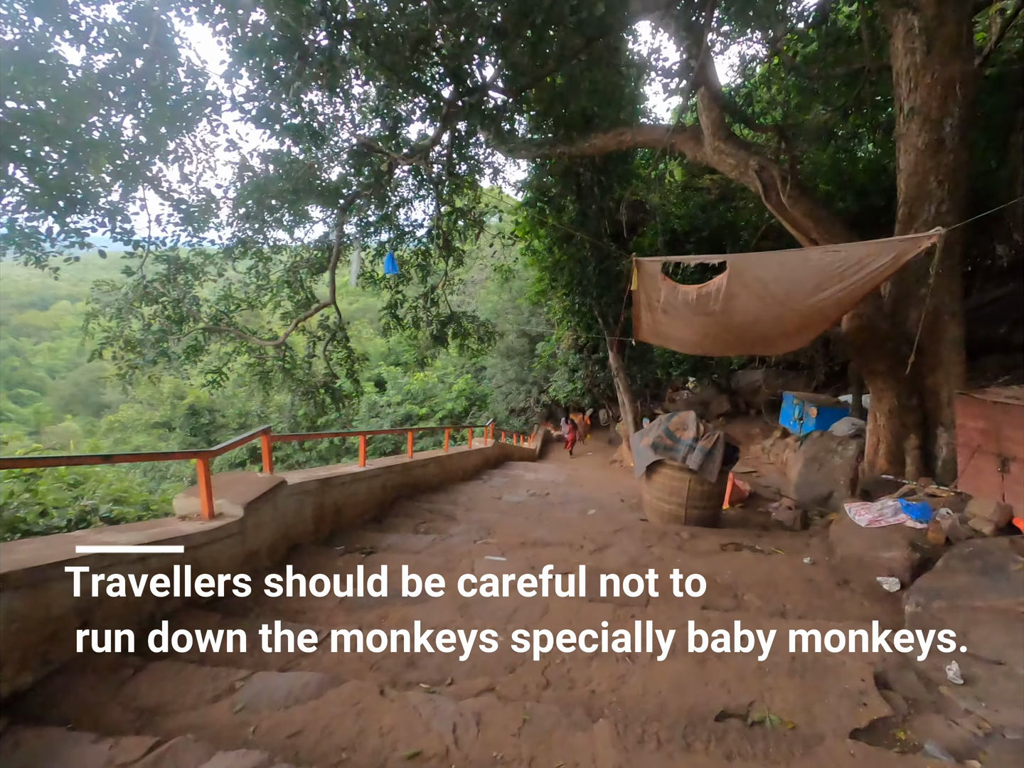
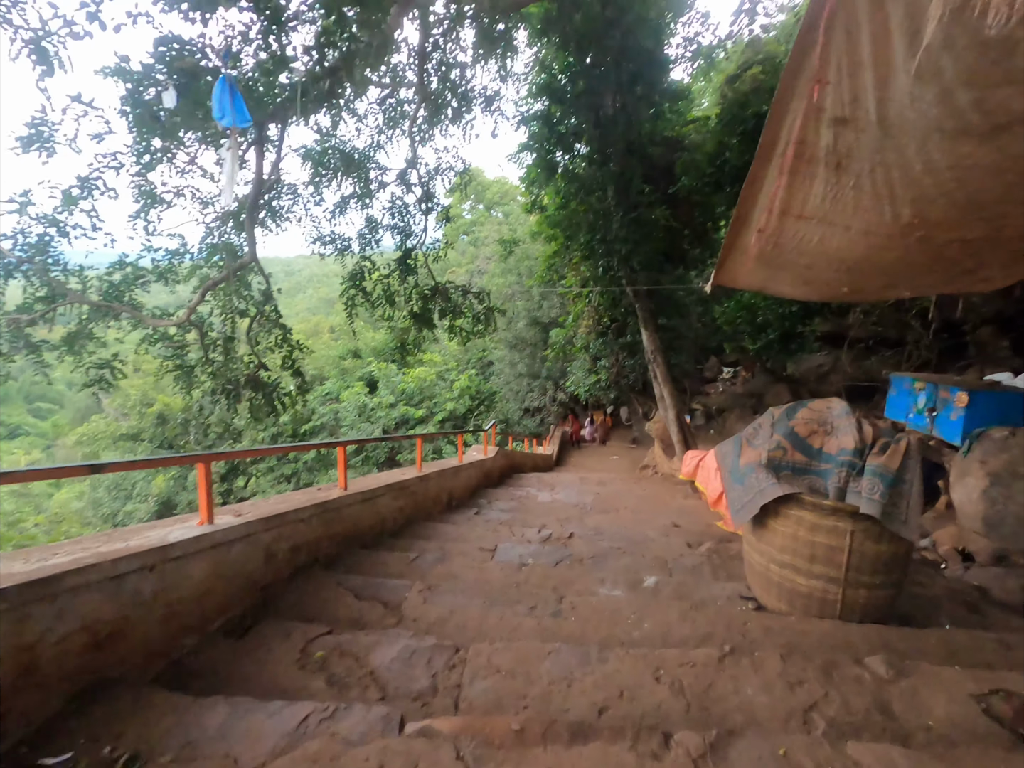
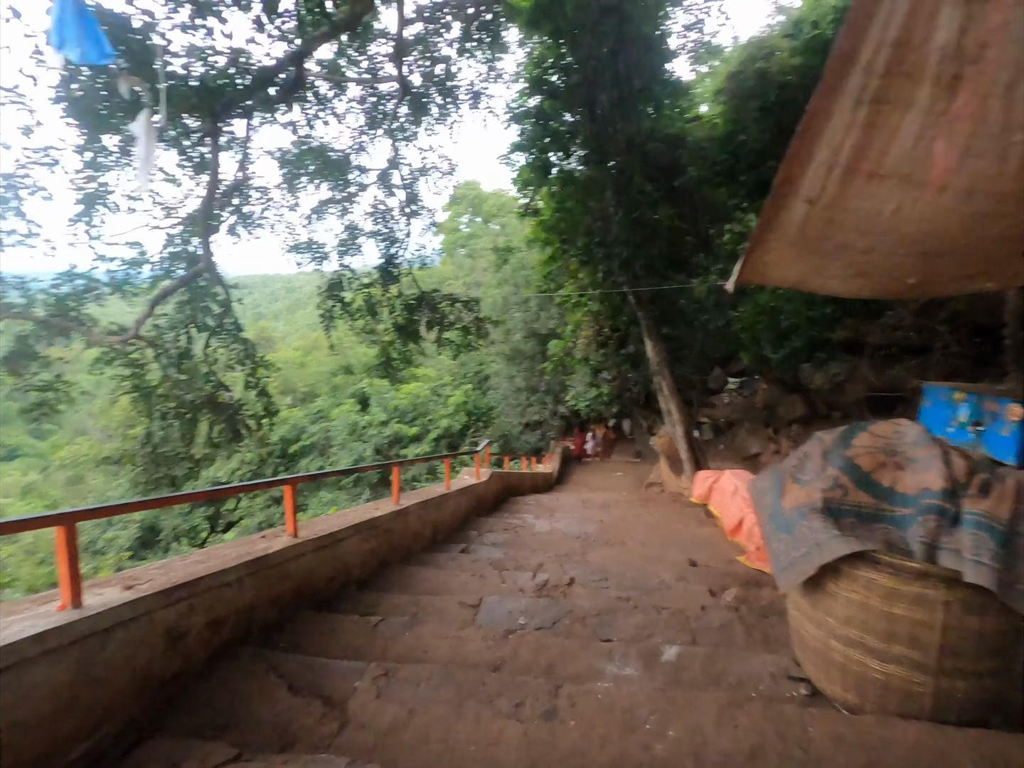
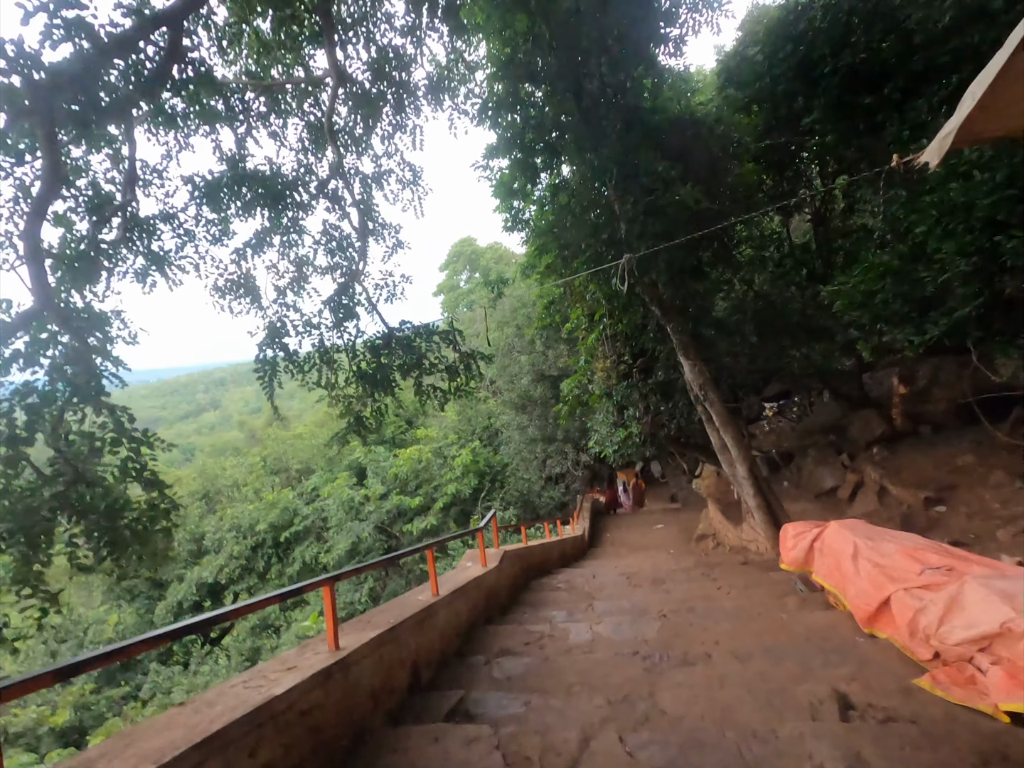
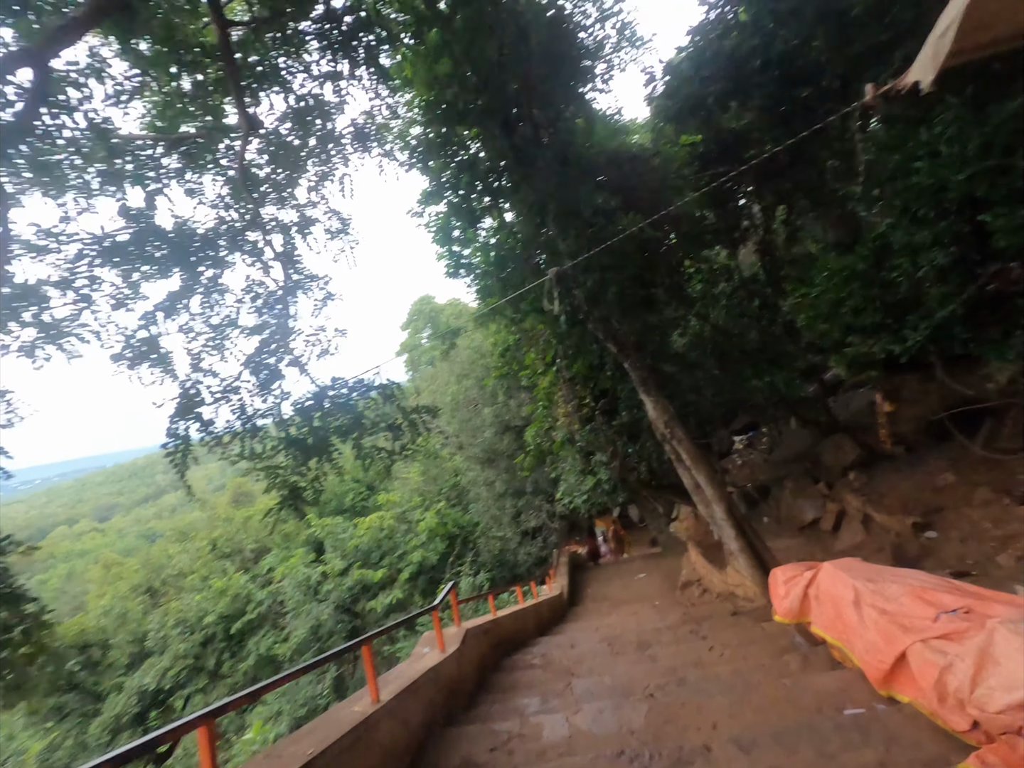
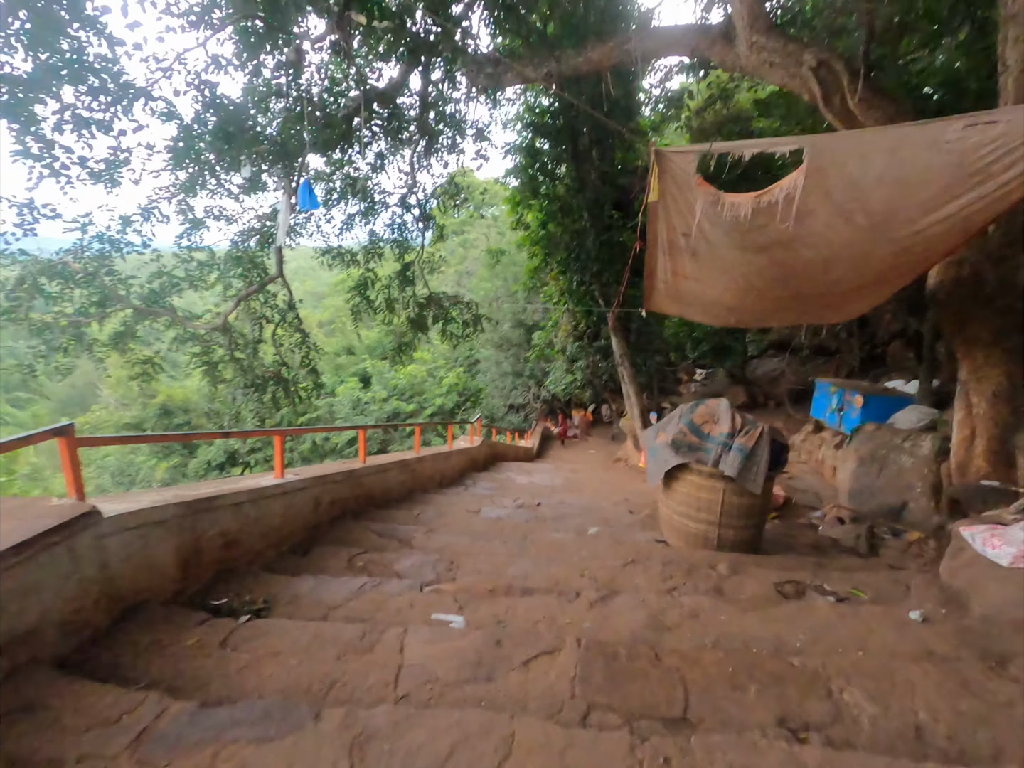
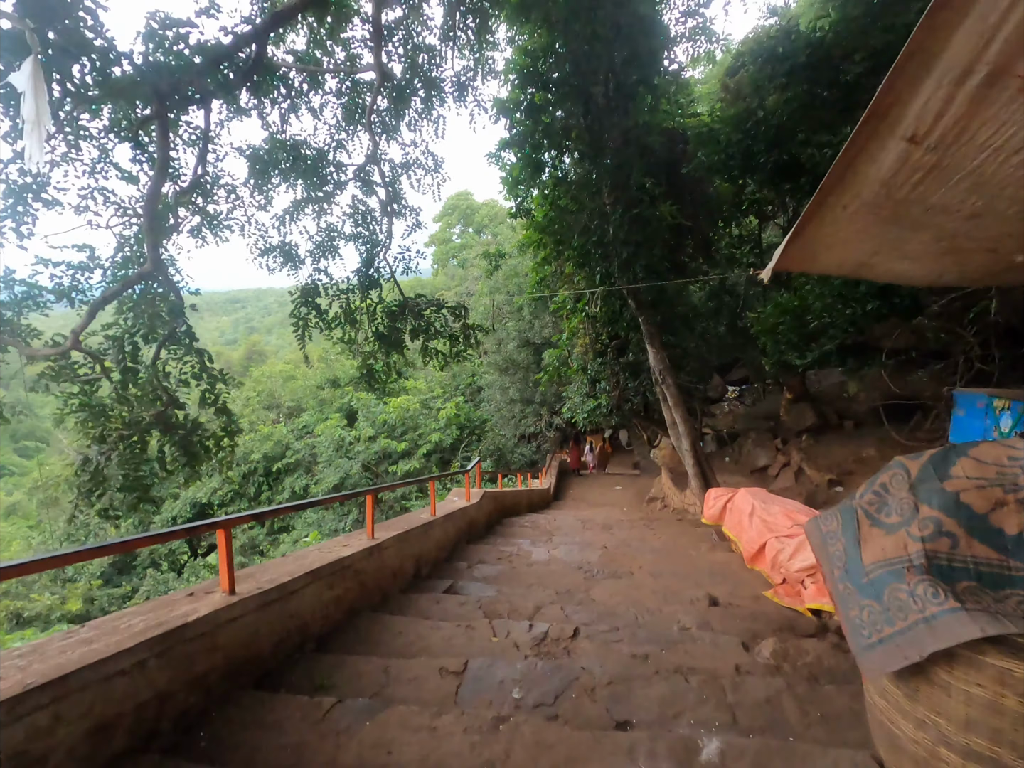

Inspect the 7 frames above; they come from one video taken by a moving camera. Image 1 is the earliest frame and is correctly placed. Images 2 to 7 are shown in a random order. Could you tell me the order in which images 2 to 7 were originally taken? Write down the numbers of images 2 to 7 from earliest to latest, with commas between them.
6, 2, 3, 7, 4, 5
